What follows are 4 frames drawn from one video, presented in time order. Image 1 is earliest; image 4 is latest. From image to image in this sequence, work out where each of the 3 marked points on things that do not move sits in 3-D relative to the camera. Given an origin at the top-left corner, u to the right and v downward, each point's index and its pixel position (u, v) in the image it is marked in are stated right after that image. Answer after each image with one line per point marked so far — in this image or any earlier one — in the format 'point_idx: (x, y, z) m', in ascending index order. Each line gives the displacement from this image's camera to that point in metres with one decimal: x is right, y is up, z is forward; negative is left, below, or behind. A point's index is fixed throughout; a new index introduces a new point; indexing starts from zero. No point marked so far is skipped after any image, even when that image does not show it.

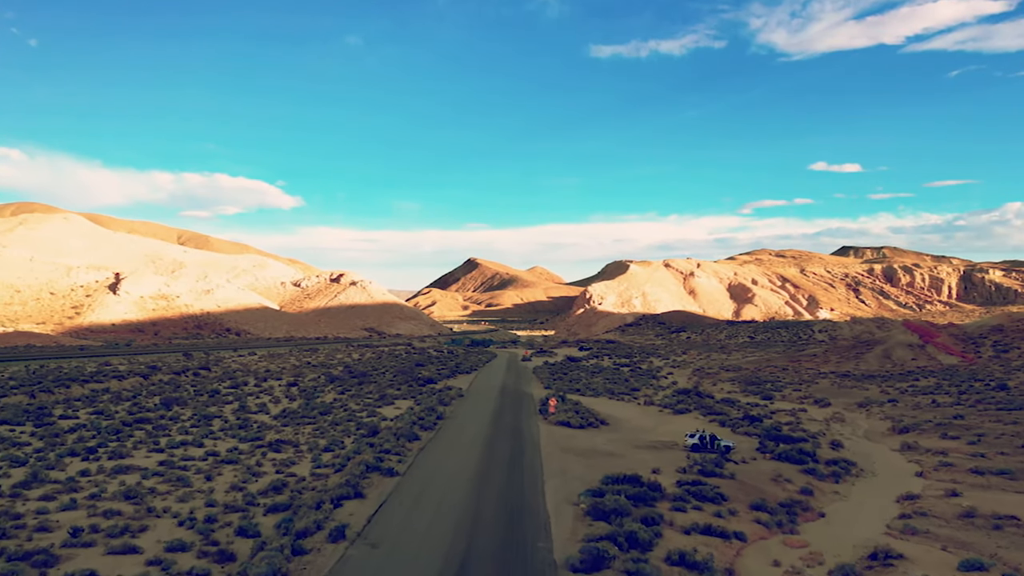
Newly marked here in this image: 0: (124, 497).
0: (-14.8, -8.0, +19.6) m
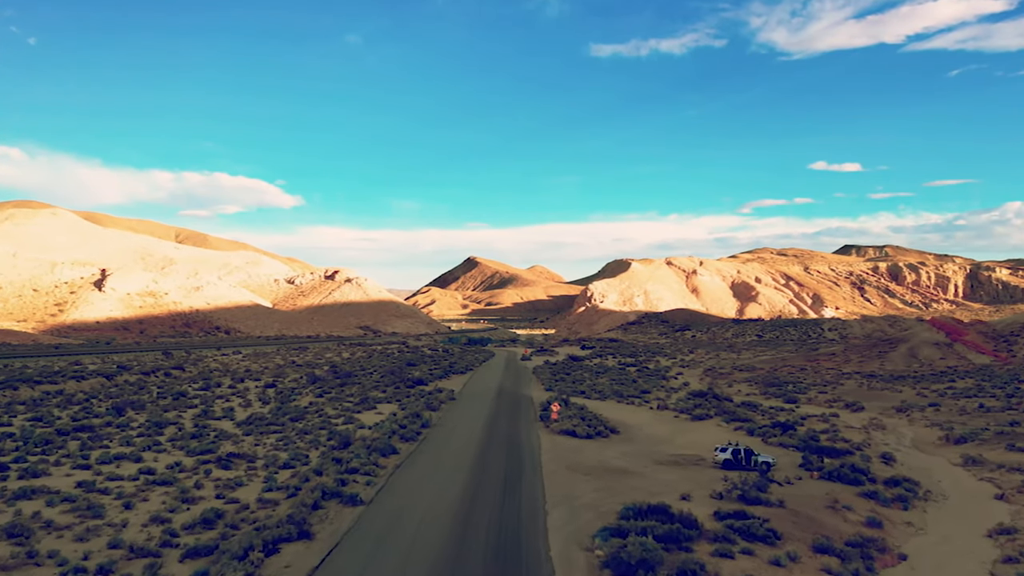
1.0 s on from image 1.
0: (-15.0, -7.4, +15.3) m
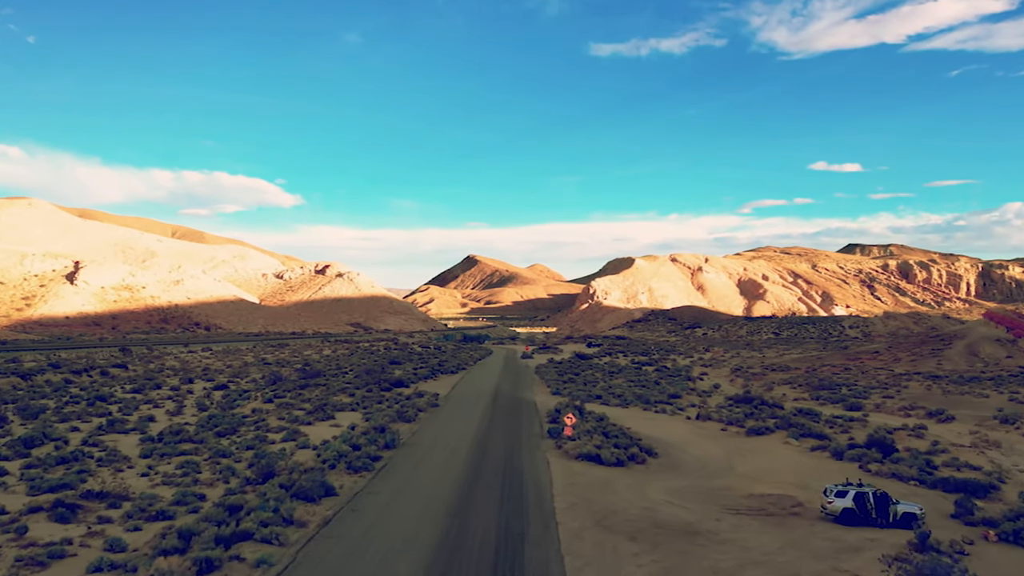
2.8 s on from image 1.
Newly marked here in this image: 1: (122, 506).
0: (-15.1, -6.0, +7.4) m
1: (-11.6, -6.5, +15.4) m
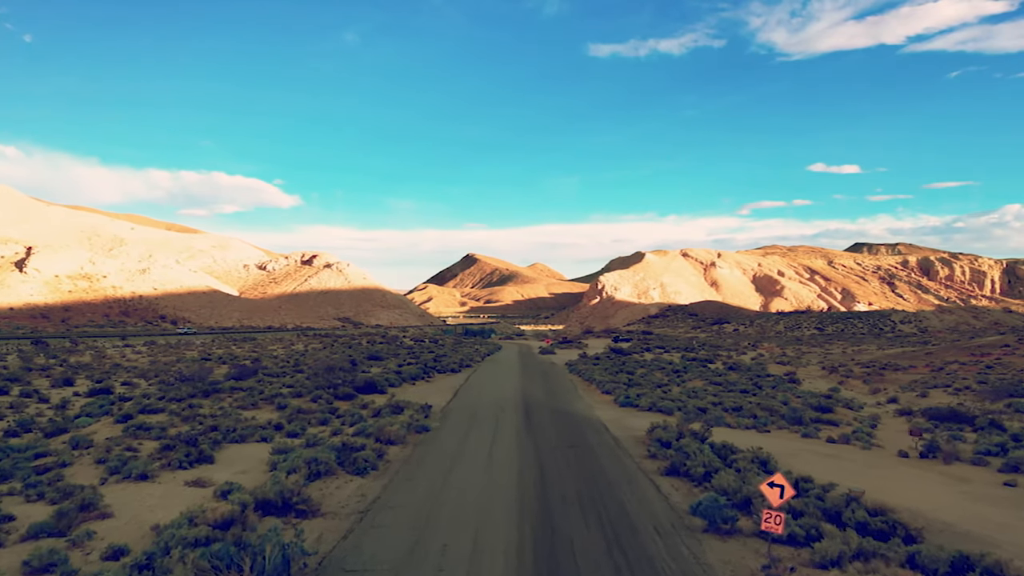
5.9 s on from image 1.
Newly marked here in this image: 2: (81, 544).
0: (-13.3, -3.6, -6.1) m
1: (-9.8, -4.0, +1.8) m
2: (-7.1, -4.1, +8.5) m
